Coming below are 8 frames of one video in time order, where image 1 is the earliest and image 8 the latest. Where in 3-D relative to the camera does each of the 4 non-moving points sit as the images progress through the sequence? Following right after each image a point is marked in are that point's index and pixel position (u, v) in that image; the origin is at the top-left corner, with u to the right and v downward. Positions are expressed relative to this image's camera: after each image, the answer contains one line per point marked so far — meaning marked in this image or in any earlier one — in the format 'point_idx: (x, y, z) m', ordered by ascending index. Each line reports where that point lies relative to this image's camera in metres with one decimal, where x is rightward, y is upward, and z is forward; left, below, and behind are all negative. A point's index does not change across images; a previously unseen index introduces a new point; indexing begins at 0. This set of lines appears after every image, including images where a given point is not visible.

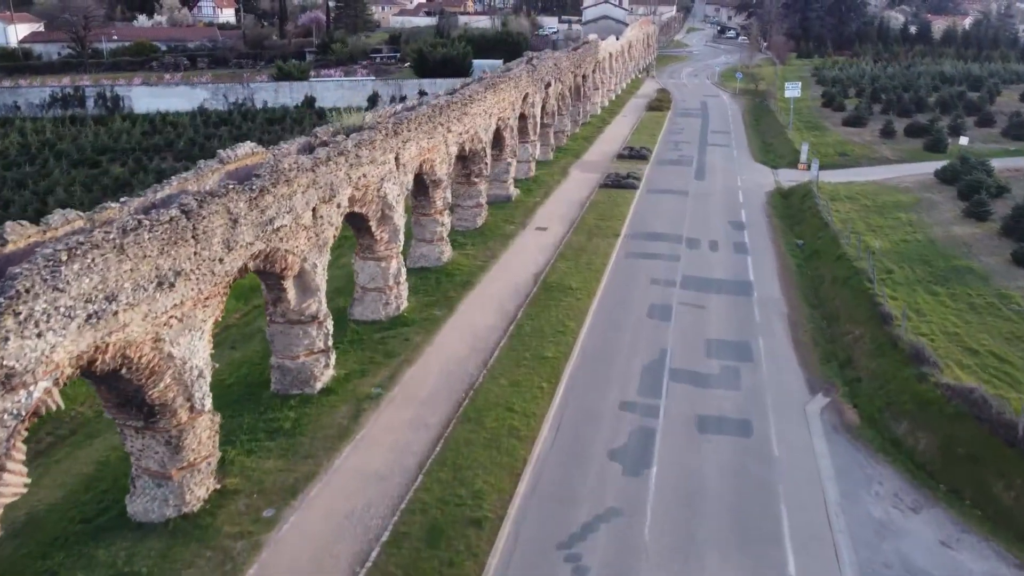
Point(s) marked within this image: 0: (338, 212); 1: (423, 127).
0: (-3.4, +1.5, +14.5) m
1: (-2.2, +3.9, +18.3) m
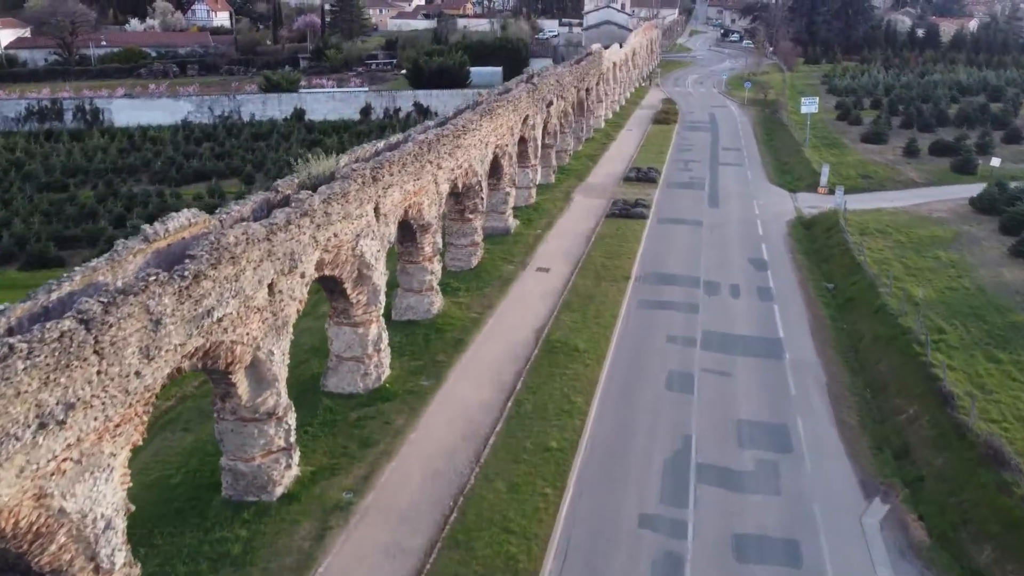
0: (-3.4, +0.1, +12.1) m
1: (-2.2, +2.5, +16.0) m
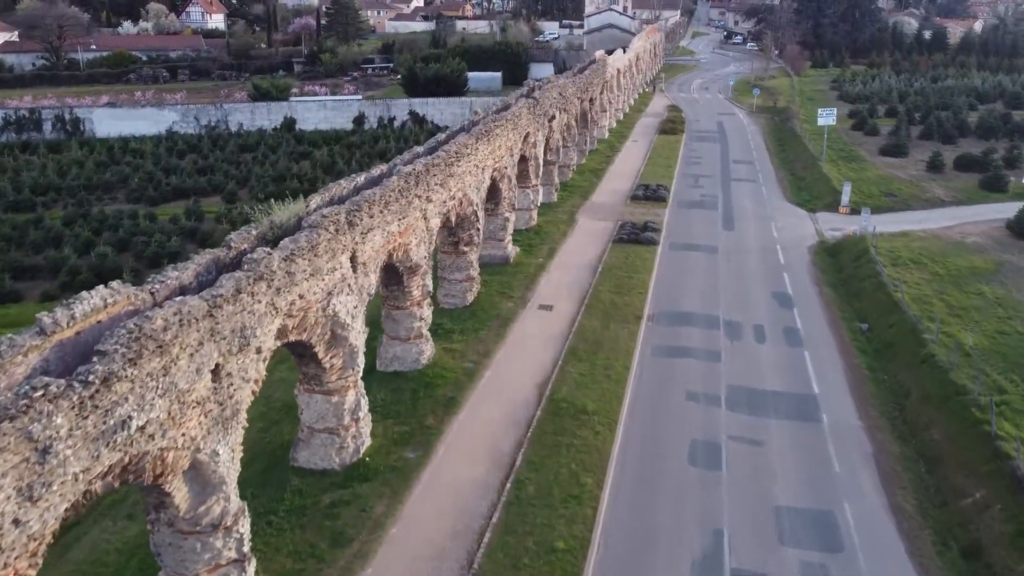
0: (-3.4, -1.0, +10.1) m
1: (-2.2, +1.5, +13.9) m
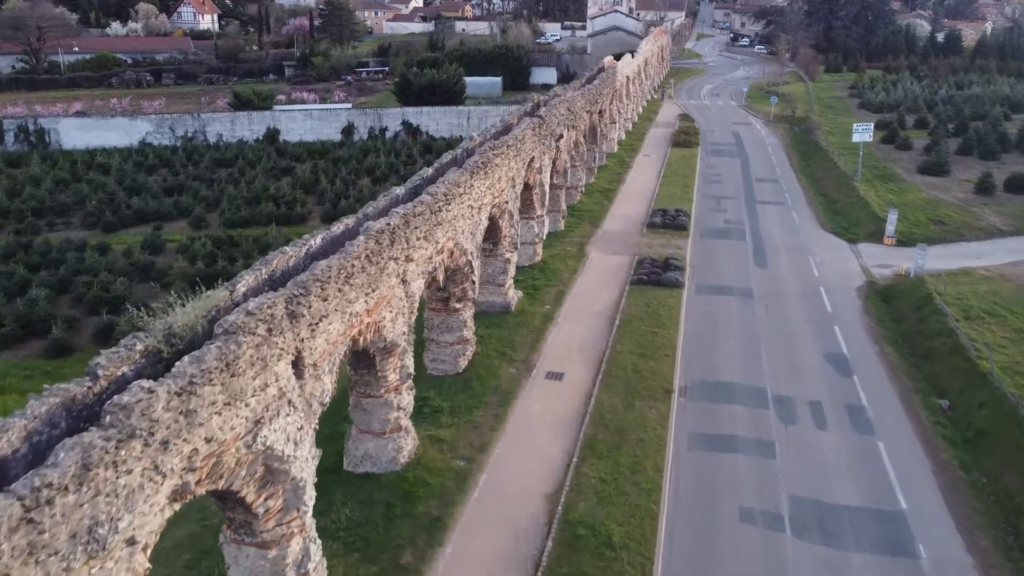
0: (-3.4, -2.4, +6.6) m
1: (-2.2, +0.1, +10.4) m
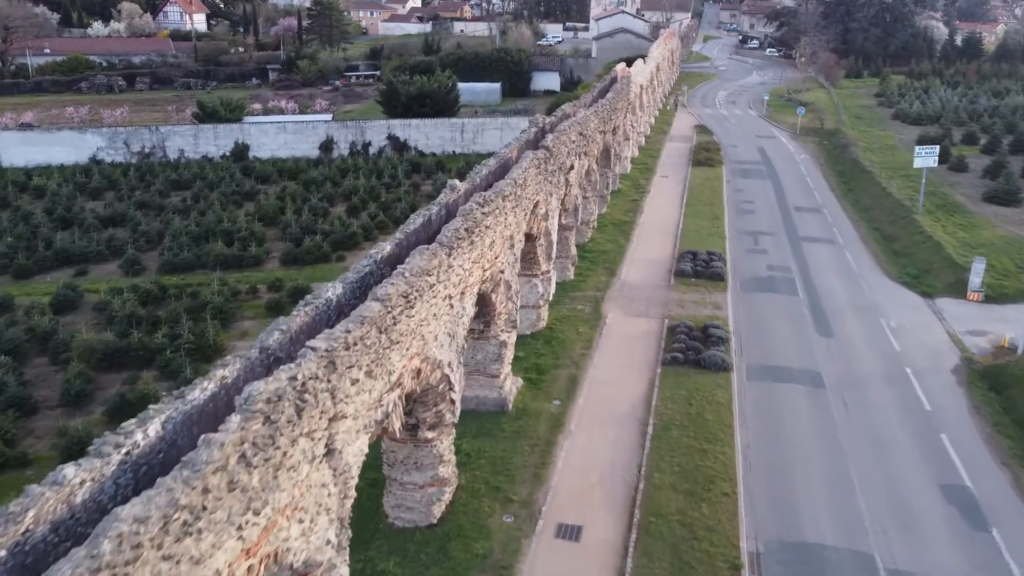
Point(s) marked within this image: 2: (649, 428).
0: (-3.4, -4.2, +1.7) m
1: (-2.2, -1.7, +5.5) m
2: (+2.6, -2.7, +14.2) m
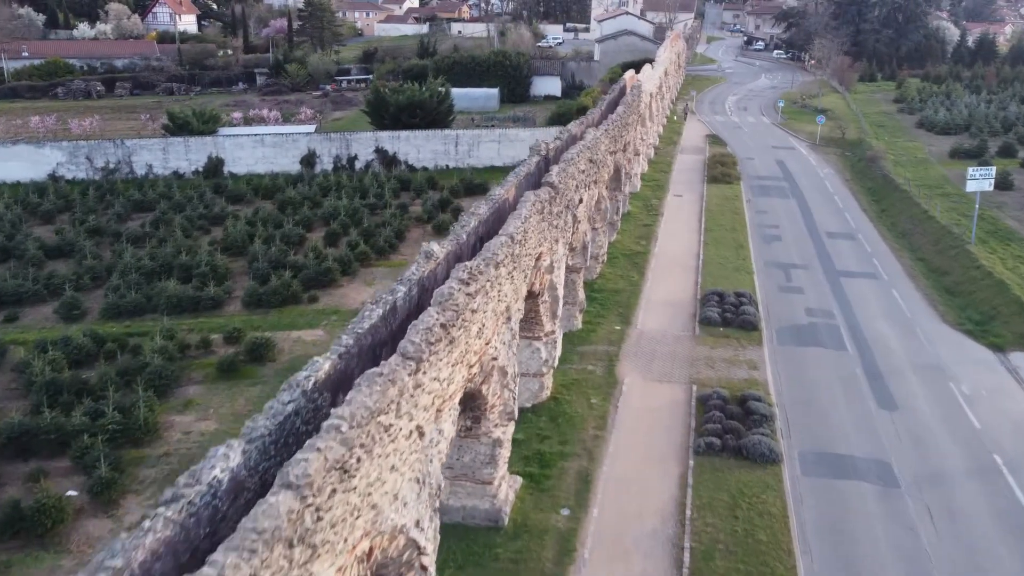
0: (-3.5, -5.5, -1.5) m
1: (-2.3, -3.0, +2.3) m
2: (+2.6, -3.9, +11.0) m
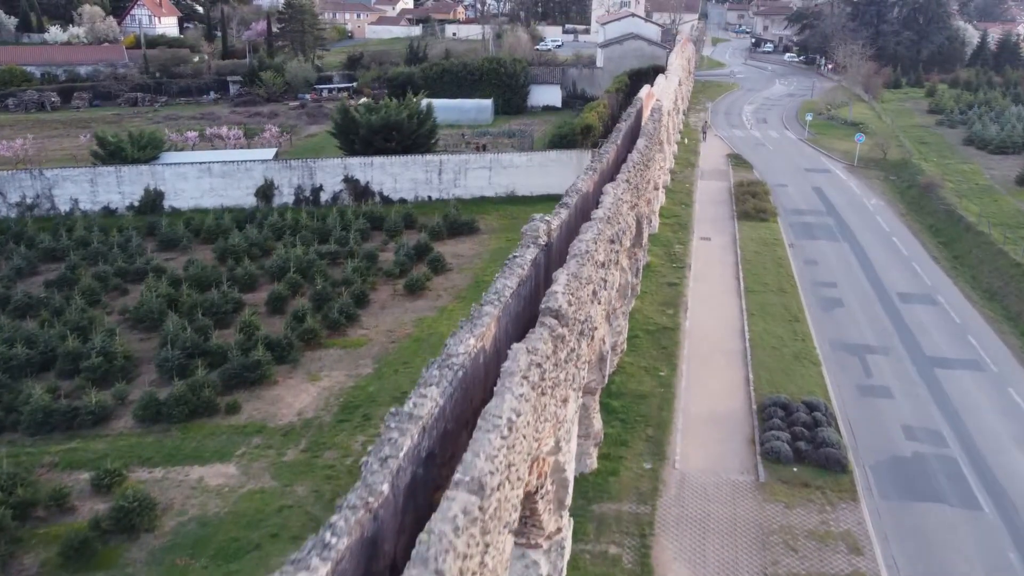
0: (-3.7, -7.7, -7.0) m
1: (-2.5, -5.2, -3.2) m
2: (+2.3, -6.1, +5.5) m
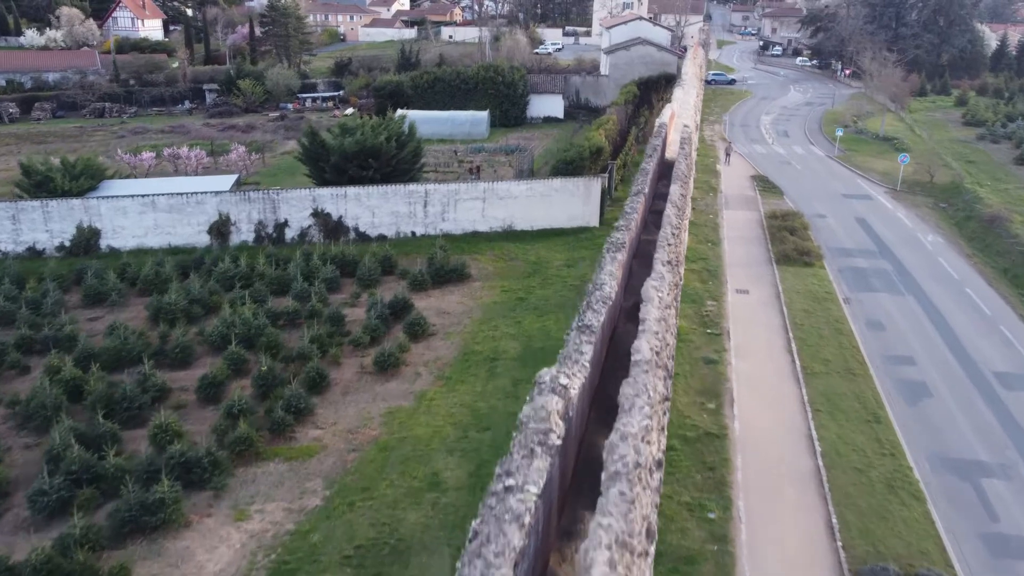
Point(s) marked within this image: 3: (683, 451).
0: (-3.7, -9.5, -11.5) m
1: (-2.5, -7.1, -7.7) m
2: (+2.3, -8.0, +1.0) m
3: (+3.2, -3.0, +13.8) m
